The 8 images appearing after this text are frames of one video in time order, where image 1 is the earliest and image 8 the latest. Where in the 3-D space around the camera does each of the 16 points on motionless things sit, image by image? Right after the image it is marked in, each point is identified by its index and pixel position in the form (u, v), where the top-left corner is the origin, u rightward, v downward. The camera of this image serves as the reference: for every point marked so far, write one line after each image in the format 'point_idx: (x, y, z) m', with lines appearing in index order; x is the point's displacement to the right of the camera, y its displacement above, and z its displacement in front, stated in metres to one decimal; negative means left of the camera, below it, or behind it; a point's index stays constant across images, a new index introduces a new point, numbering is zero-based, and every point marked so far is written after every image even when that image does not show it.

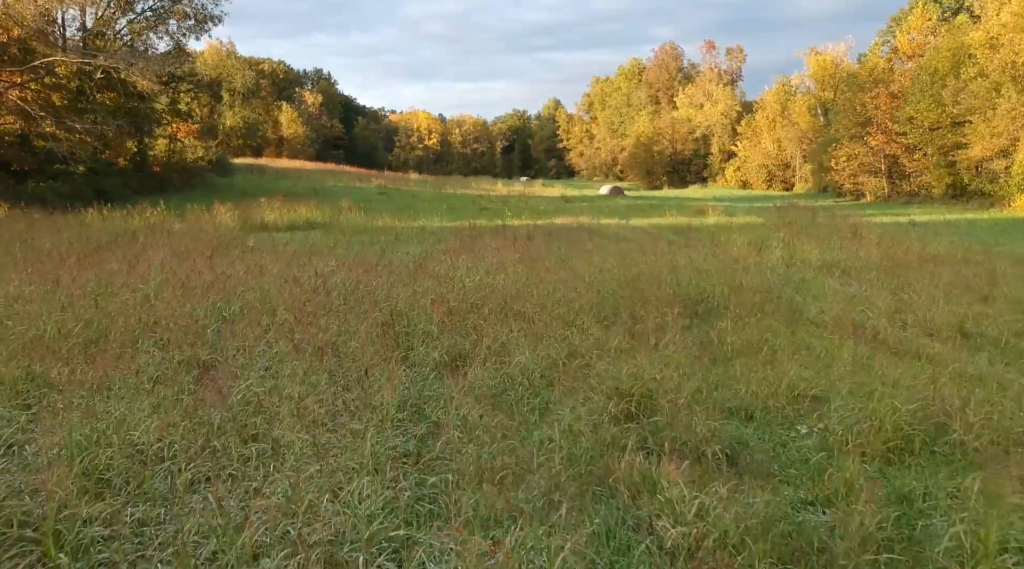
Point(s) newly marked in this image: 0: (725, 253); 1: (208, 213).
0: (+3.4, +0.5, +13.1) m
1: (-6.8, +1.6, +18.3) m
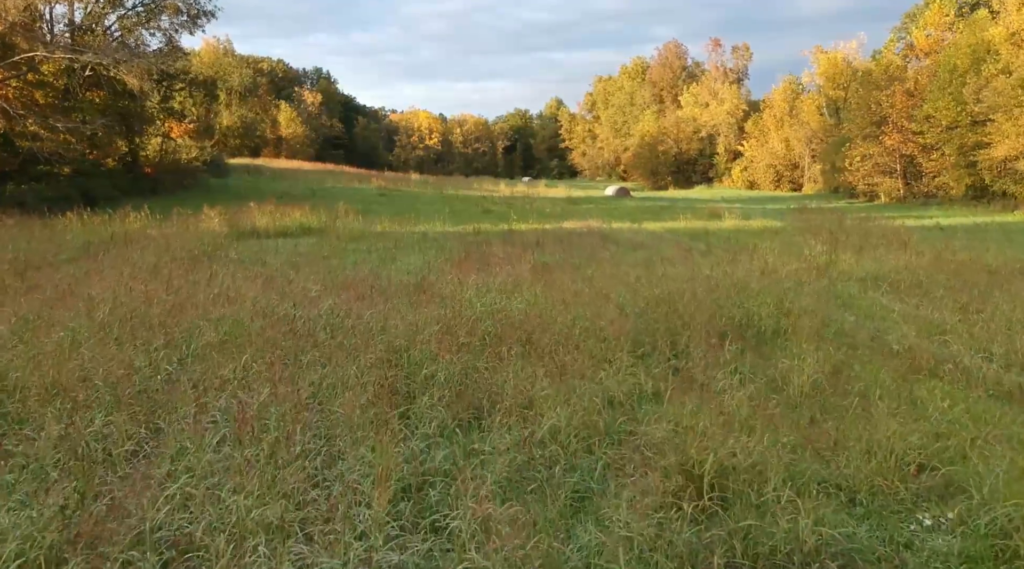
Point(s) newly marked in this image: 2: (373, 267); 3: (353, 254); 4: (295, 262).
0: (+3.5, +0.3, +12.0) m
1: (-6.7, +1.4, +17.1) m
2: (-2.0, +0.2, +11.6) m
3: (-2.6, +0.5, +13.6) m
4: (-3.0, +0.2, +11.2) m
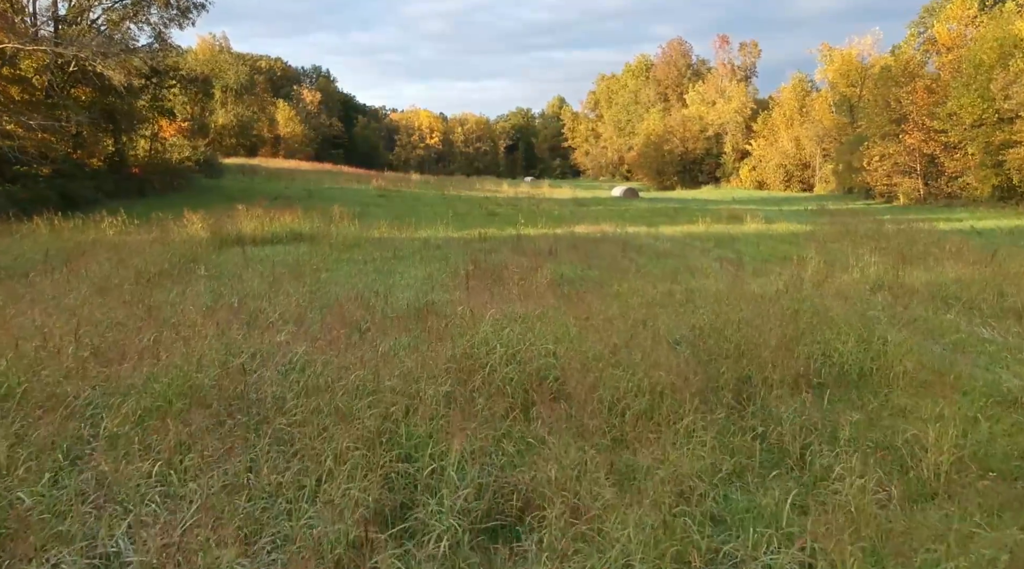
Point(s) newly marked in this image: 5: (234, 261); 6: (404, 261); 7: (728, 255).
0: (+3.7, +0.1, +10.5) m
1: (-6.5, +1.1, +15.7) m
2: (-1.8, -0.1, +10.2) m
3: (-2.4, +0.3, +12.1) m
4: (-2.8, 0.0, +9.7) m
5: (-3.9, +0.3, +11.5) m
6: (-1.7, +0.4, +12.9) m
7: (+4.0, +0.5, +15.0) m
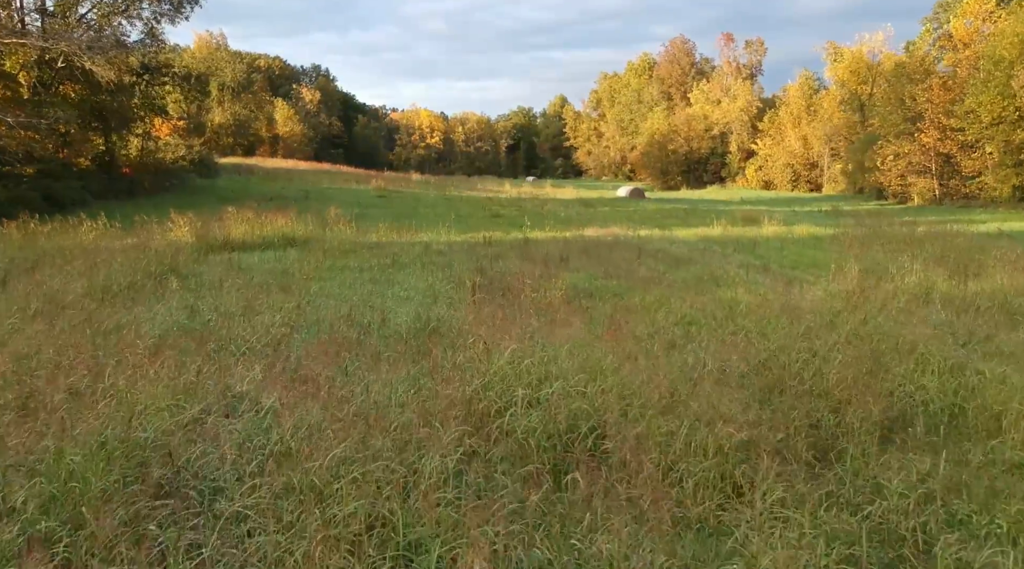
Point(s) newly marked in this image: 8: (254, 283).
0: (+3.8, -0.1, +9.5) m
1: (-6.4, +1.0, +14.6) m
2: (-1.7, -0.2, +9.1) m
3: (-2.3, +0.1, +11.1) m
4: (-2.7, -0.2, +8.7) m
5: (-3.8, +0.1, +10.4) m
6: (-1.6, +0.2, +11.8) m
7: (+4.1, +0.4, +13.9) m
8: (-3.1, 0.0, +9.6) m
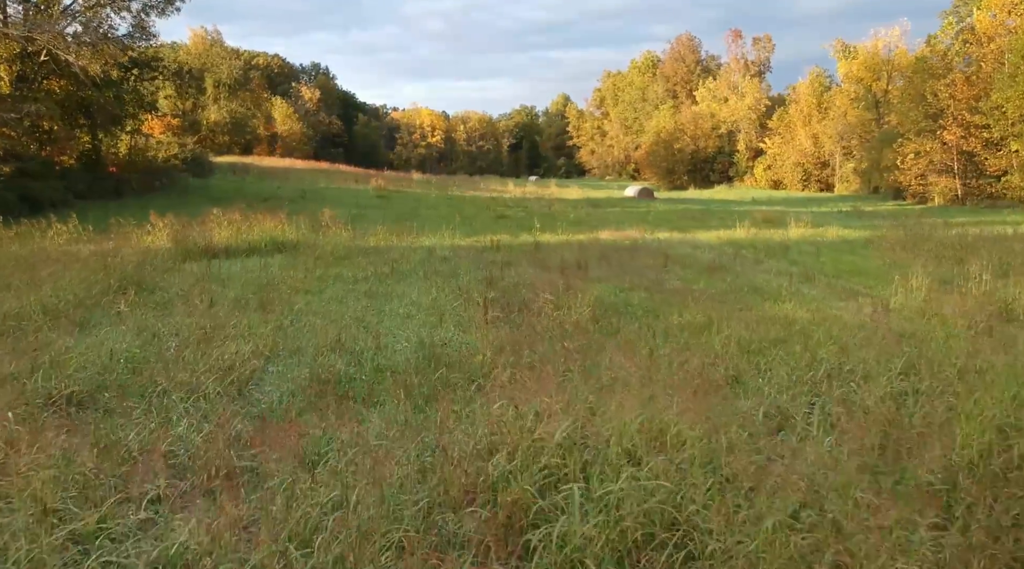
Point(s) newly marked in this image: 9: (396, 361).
0: (+4.0, -0.2, +8.1) m
1: (-6.2, +0.8, +13.3) m
2: (-1.5, -0.4, +7.8) m
3: (-2.1, 0.0, +9.7) m
4: (-2.5, -0.3, +7.4) m
5: (-3.6, 0.0, +9.1) m
6: (-1.4, +0.1, +10.5) m
7: (+4.3, +0.2, +12.6) m
8: (-2.9, -0.2, +8.3) m
9: (-0.9, -0.6, +6.1) m
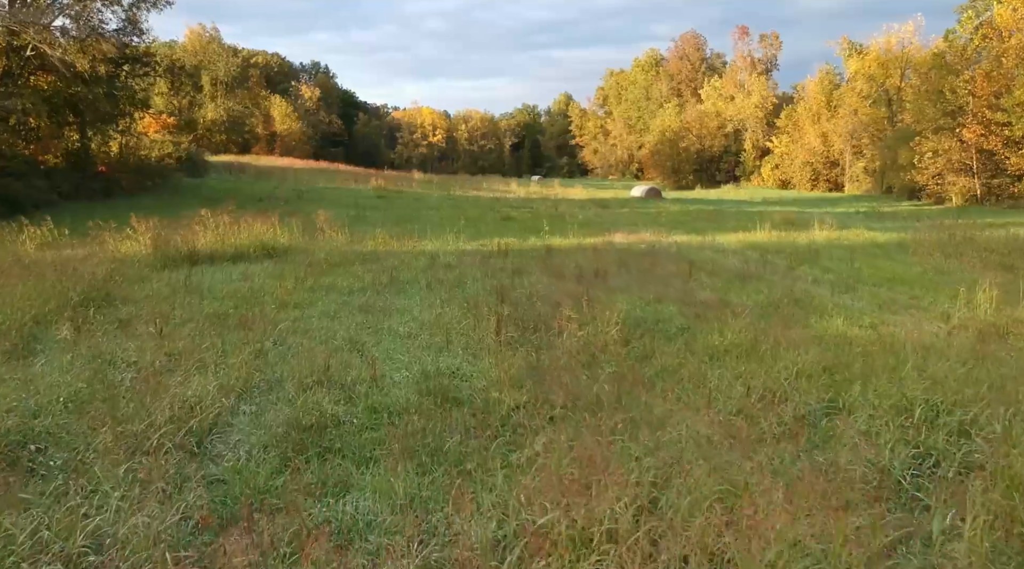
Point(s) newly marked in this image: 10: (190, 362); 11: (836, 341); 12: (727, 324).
0: (+4.2, -0.4, +7.0) m
1: (-6.0, +0.7, +12.2) m
2: (-1.3, -0.5, +6.7) m
3: (-2.0, -0.2, +8.6) m
4: (-2.4, -0.5, +6.3) m
5: (-3.4, -0.1, +8.0) m
6: (-1.3, -0.1, +9.4) m
7: (+4.4, +0.1, +11.5) m
8: (-2.7, -0.3, +7.2) m
9: (-0.7, -0.7, +5.1) m
10: (-2.3, -0.5, +5.8) m
11: (+2.9, -0.5, +7.0) m
12: (+2.0, -0.4, +7.6) m
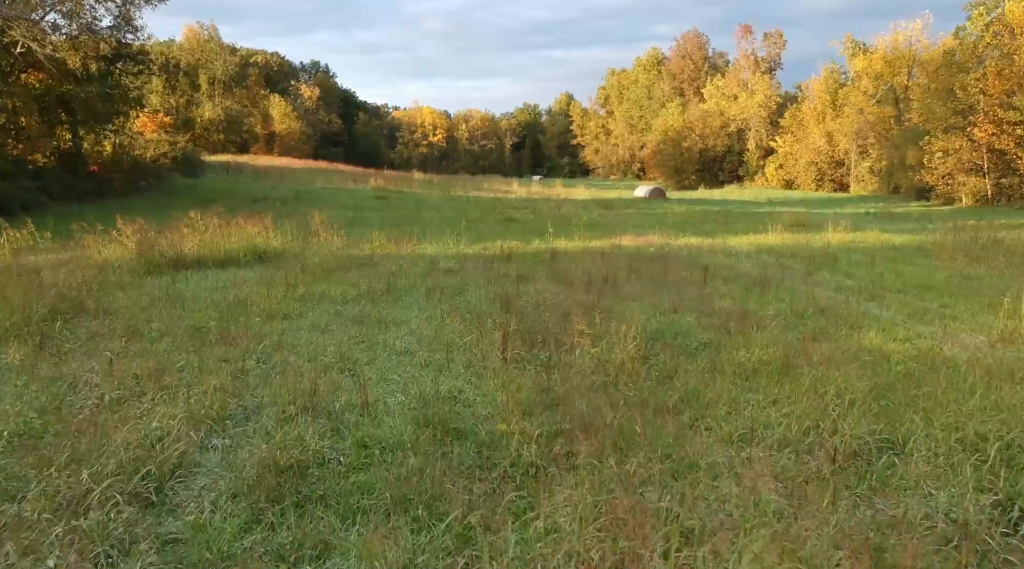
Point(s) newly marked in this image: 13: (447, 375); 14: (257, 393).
0: (+4.2, -0.4, +6.4) m
1: (-6.0, +0.6, +11.6) m
2: (-1.3, -0.6, +6.1) m
3: (-1.9, -0.2, +8.0) m
4: (-2.3, -0.6, +5.7) m
5: (-3.4, -0.2, +7.4) m
6: (-1.2, -0.1, +8.8) m
7: (+4.5, 0.0, +10.9) m
8: (-2.7, -0.4, +6.6) m
9: (-0.7, -0.8, +4.5) m
10: (-2.2, -0.6, +5.1) m
11: (+2.9, -0.5, +6.4) m
12: (+2.1, -0.5, +7.0) m
13: (-0.4, -0.6, +5.7) m
14: (-1.6, -0.7, +5.1) m
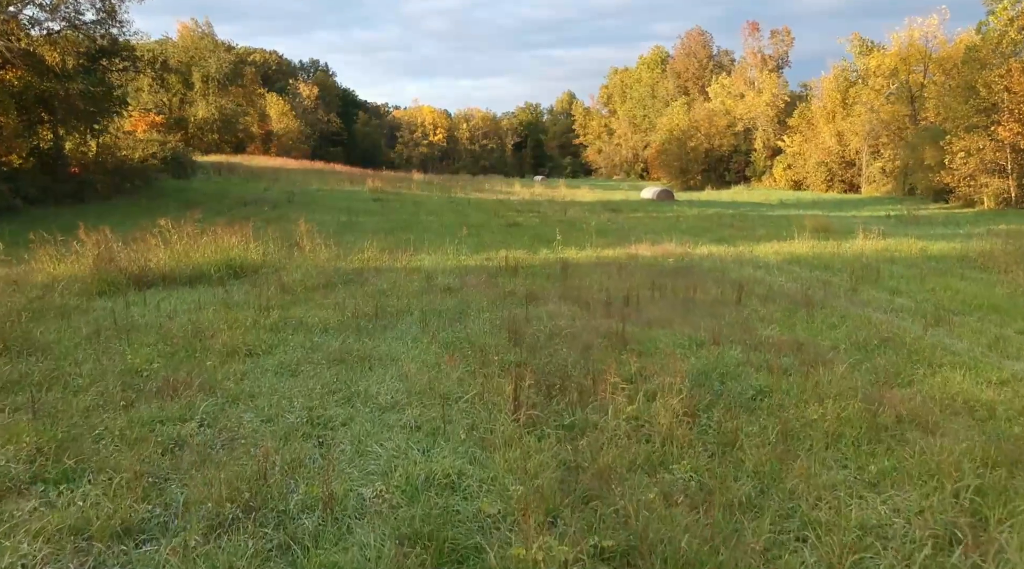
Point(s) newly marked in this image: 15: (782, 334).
0: (+4.3, -0.7, +5.1) m
1: (-5.9, +0.4, +10.3) m
2: (-1.2, -0.8, +4.8) m
3: (-1.8, -0.5, +6.7) m
4: (-2.2, -0.8, +4.4) m
5: (-3.3, -0.5, +6.1) m
6: (-1.1, -0.4, +7.5) m
7: (+4.6, -0.2, +9.6) m
8: (-2.6, -0.6, +5.3) m
9: (-0.6, -1.0, +3.1) m
10: (-2.1, -0.8, +3.8) m
11: (+3.0, -0.8, +5.1) m
12: (+2.2, -0.7, +5.6) m
13: (-0.4, -0.8, +4.3) m
14: (-1.5, -0.9, +3.8) m
15: (+2.6, -0.4, +7.5) m
